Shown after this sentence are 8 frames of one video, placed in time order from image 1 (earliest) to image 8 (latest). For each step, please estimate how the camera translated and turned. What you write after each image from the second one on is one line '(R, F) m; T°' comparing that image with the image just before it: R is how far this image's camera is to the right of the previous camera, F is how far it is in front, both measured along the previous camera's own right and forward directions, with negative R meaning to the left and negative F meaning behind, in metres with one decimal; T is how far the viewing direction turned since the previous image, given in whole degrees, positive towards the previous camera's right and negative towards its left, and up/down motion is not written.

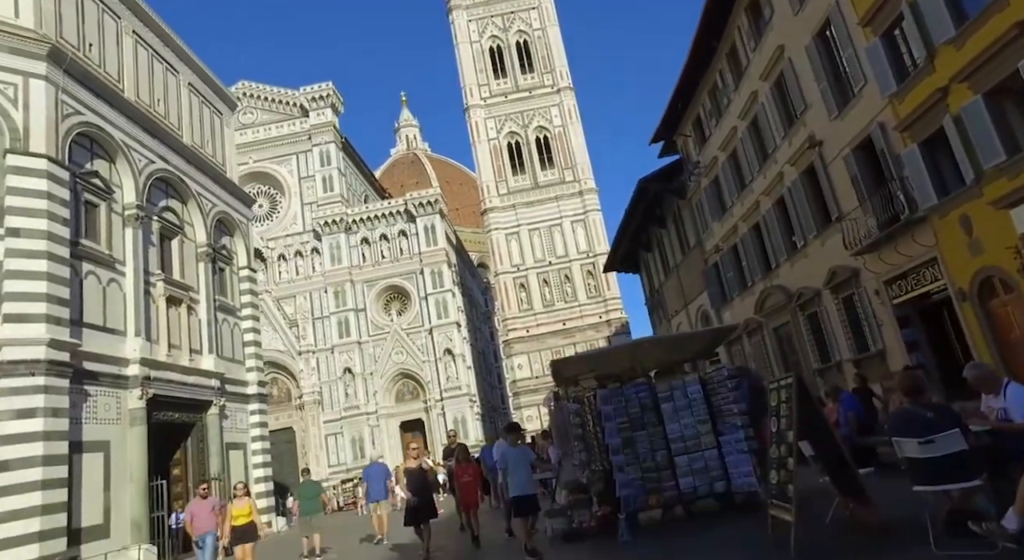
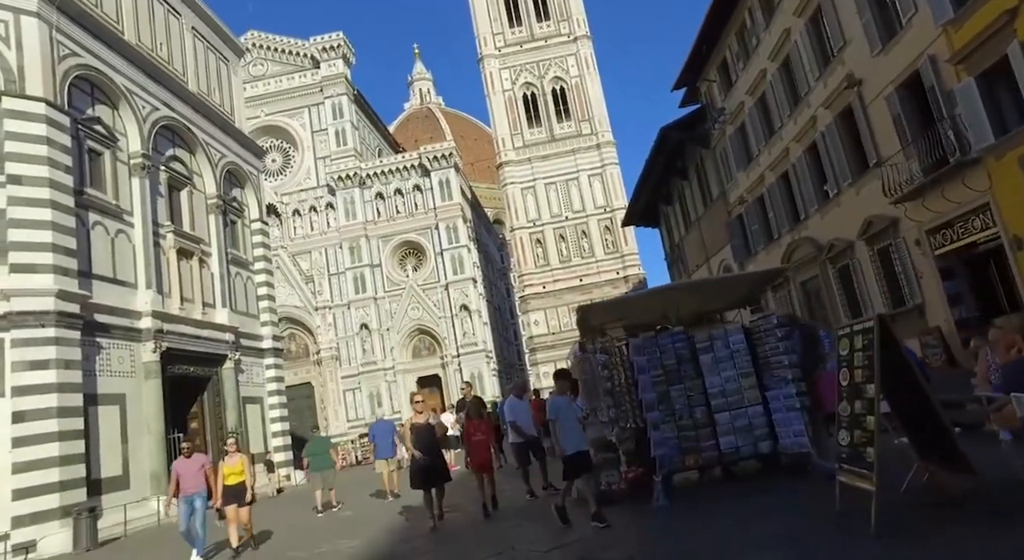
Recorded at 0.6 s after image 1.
(0.0, +0.4) m; -1°
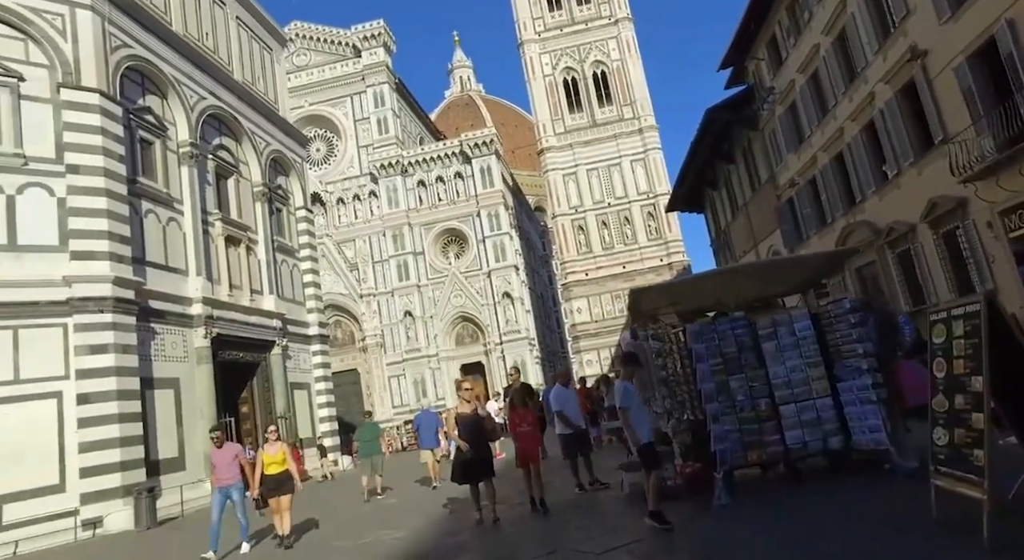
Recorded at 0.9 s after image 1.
(0.0, +0.2) m; -4°
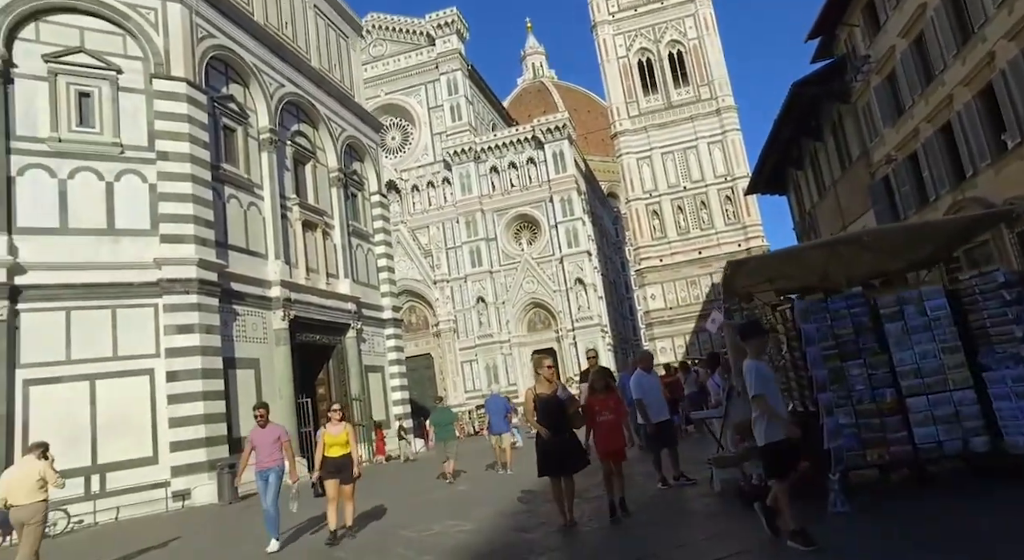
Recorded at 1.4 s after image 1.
(0.0, +0.3) m; -6°
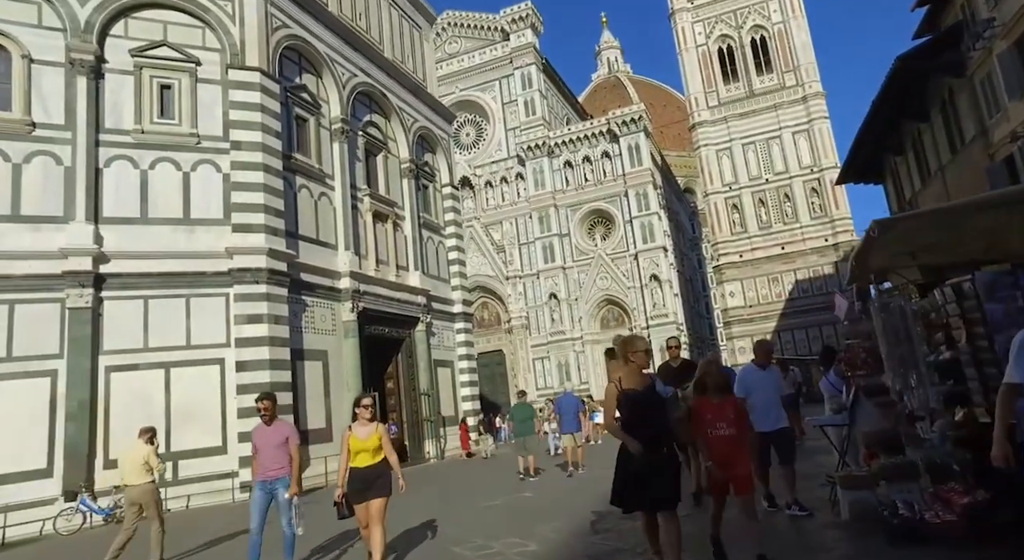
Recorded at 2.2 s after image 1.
(0.0, +0.6) m; -6°
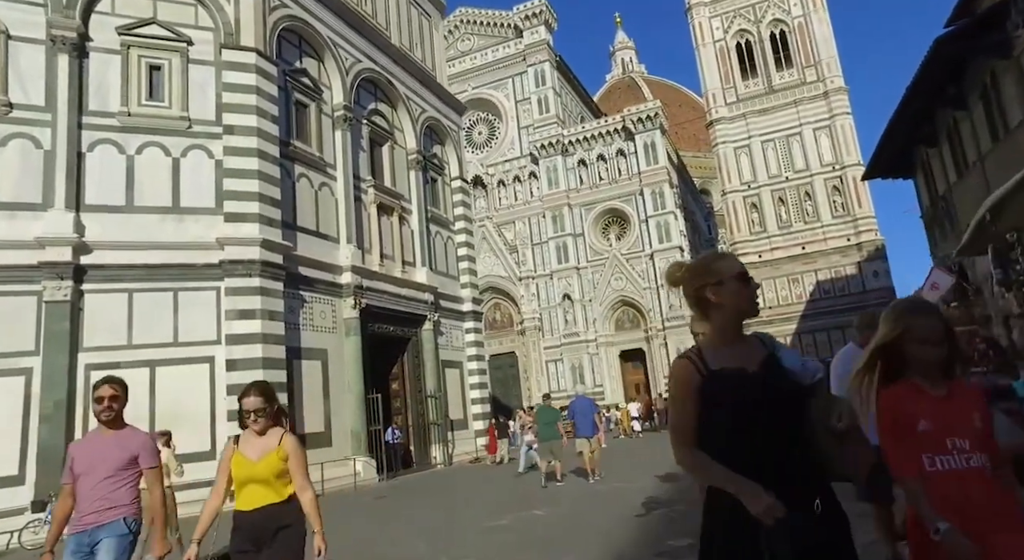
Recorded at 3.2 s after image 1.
(0.0, +0.8) m; -1°
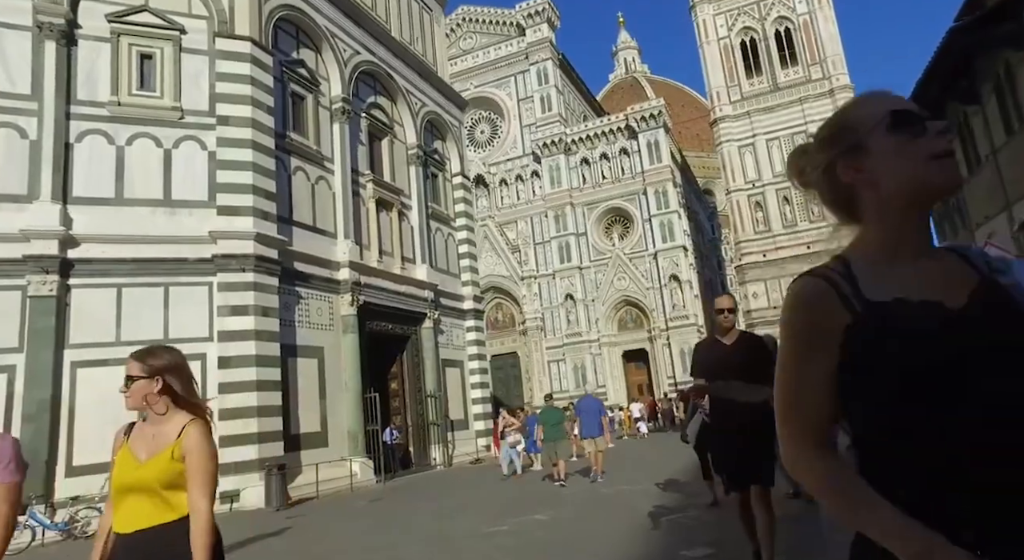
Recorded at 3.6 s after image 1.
(0.0, +0.3) m; 0°
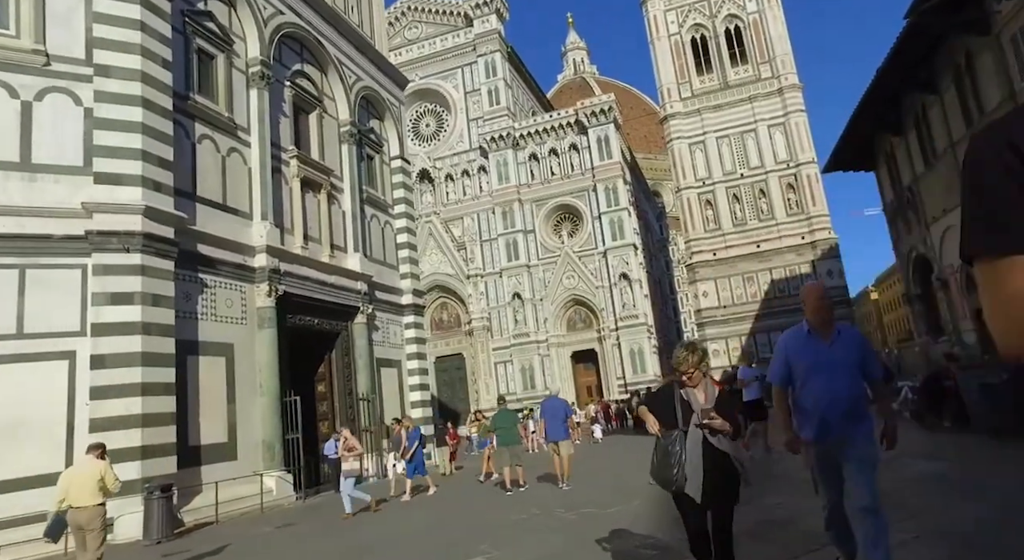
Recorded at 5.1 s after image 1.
(+0.1, +1.4) m; +4°
